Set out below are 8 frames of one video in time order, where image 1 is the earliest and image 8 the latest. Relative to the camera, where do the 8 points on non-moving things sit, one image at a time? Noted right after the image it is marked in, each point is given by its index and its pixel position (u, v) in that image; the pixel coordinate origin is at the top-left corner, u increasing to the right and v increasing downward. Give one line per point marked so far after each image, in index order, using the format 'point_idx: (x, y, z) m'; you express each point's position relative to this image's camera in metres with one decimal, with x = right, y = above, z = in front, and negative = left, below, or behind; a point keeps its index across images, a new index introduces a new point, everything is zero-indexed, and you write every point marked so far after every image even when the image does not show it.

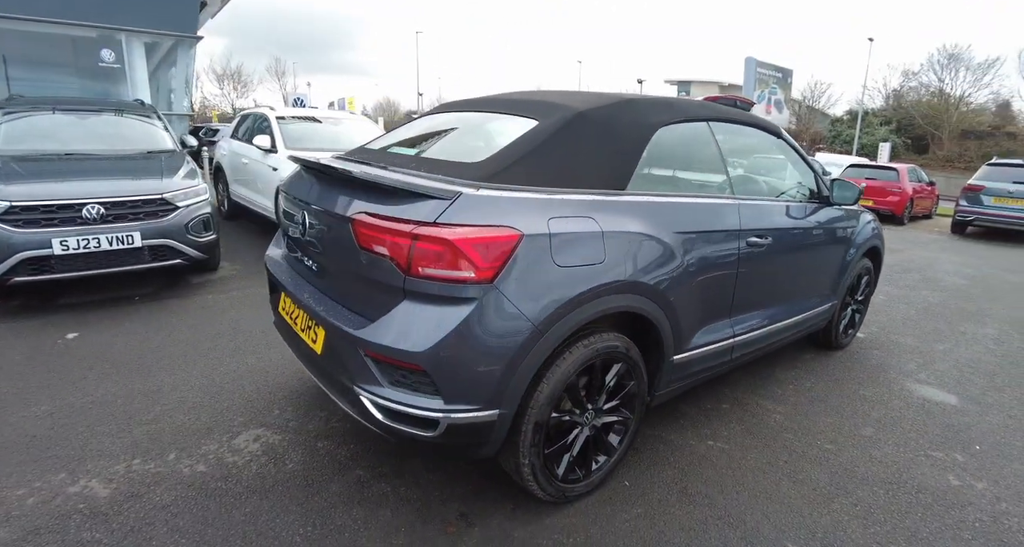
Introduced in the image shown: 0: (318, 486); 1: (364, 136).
0: (-0.8, -0.9, +2.1) m
1: (-2.0, +1.9, +7.1) m
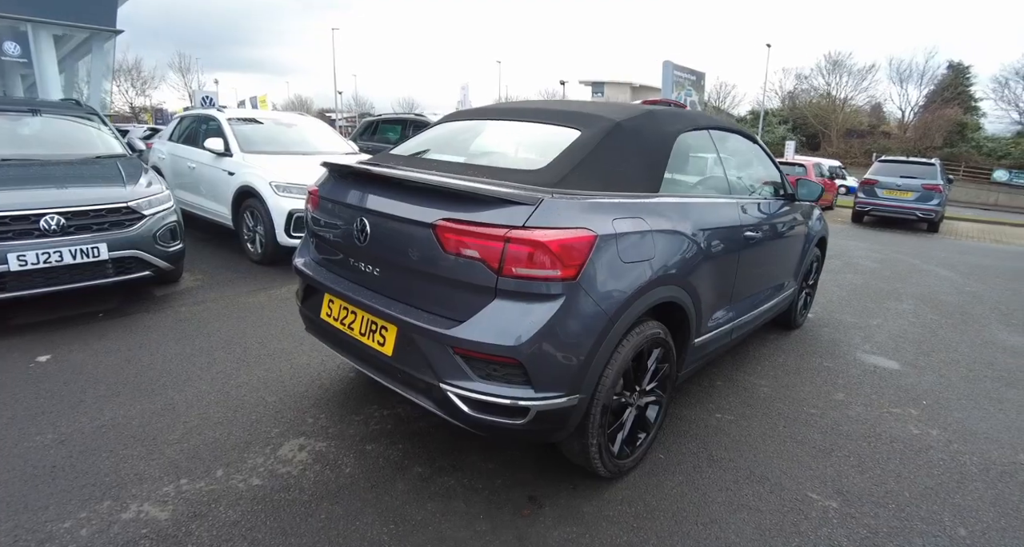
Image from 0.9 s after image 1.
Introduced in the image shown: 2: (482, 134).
0: (-0.5, -0.9, +2.1) m
1: (-2.6, +1.8, +6.9) m
2: (-0.1, +0.7, +2.6) m
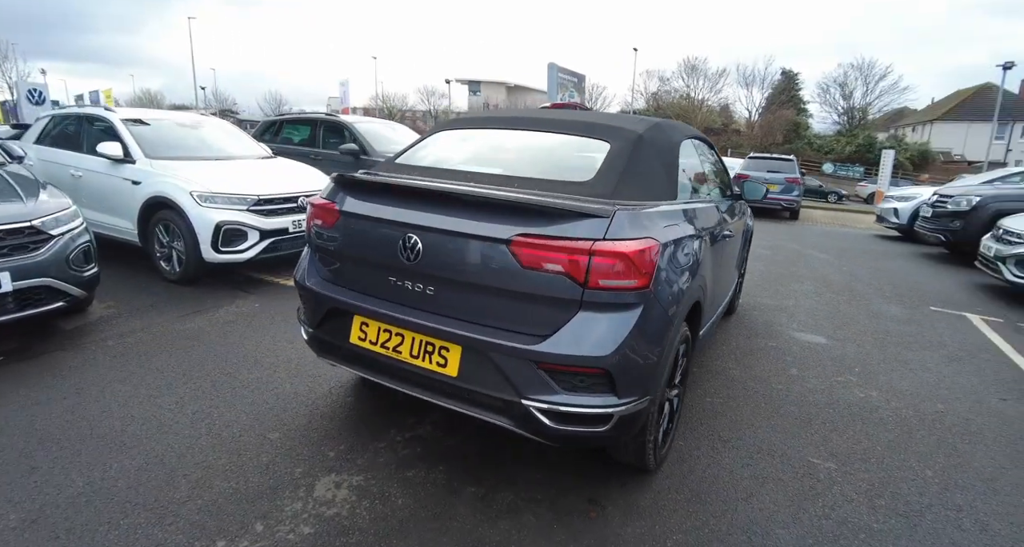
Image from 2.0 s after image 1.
0: (-0.2, -0.9, +2.0) m
1: (-3.4, +1.6, +6.2) m
2: (-0.1, +0.7, +2.6) m
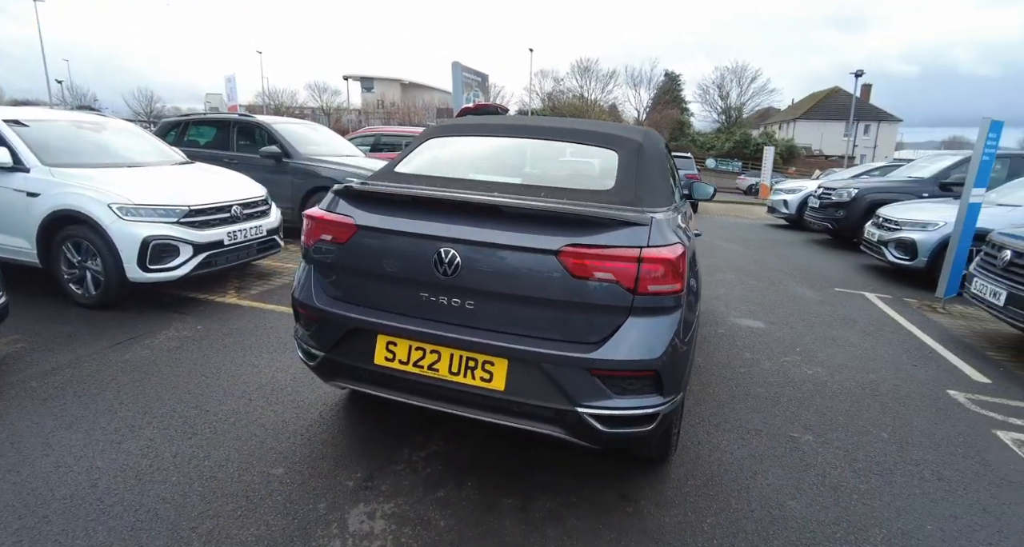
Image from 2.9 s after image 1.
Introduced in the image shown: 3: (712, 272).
0: (-0.1, -1.0, +2.0) m
1: (-4.1, +1.4, +5.5) m
2: (-0.1, +0.6, +2.6) m
3: (+2.7, 0.0, +6.8) m
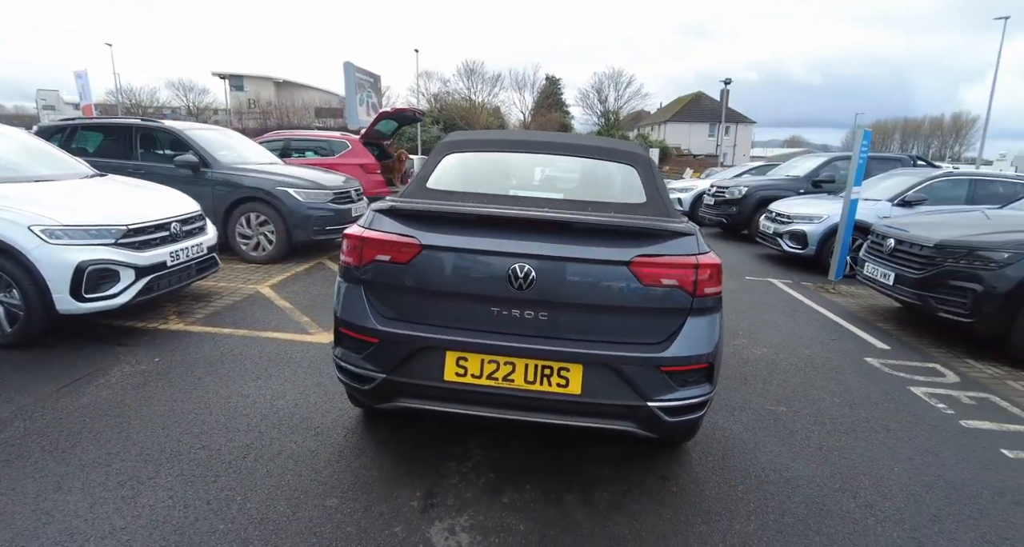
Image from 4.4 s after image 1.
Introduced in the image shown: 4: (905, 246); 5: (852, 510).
0: (+0.2, -1.0, +2.1) m
1: (-4.5, +1.1, +4.8) m
2: (0.0, +0.6, +2.7) m
3: (+2.0, +0.1, +7.4) m
4: (+3.9, +0.3, +5.0) m
5: (+1.6, -1.1, +2.4) m
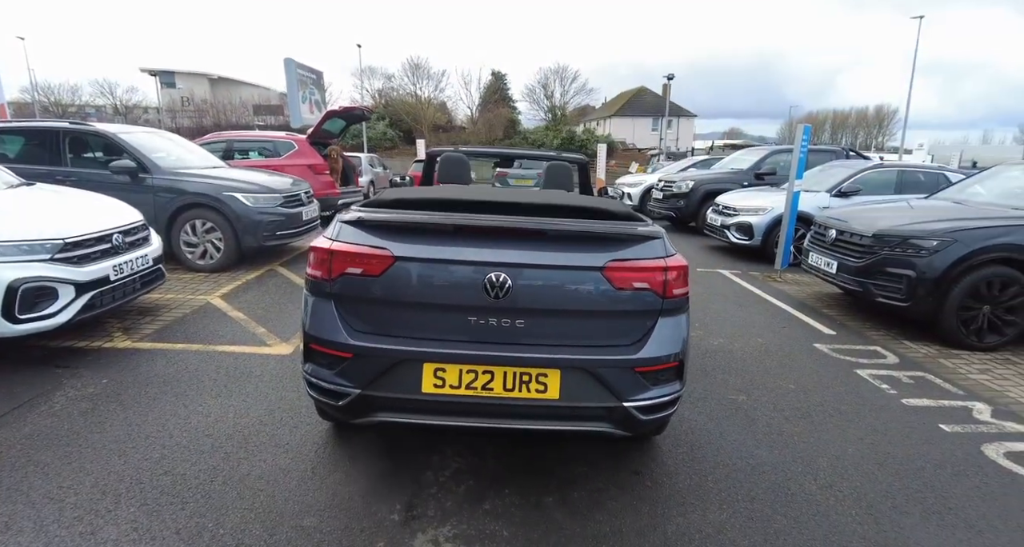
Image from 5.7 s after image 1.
0: (+0.2, -1.1, +2.2) m
1: (-4.9, +1.0, +4.4) m
2: (-0.1, +0.5, +2.7) m
3: (+1.4, +0.2, +7.6) m
4: (+3.5, +0.4, +5.4) m
5: (+1.5, -1.1, +2.5) m
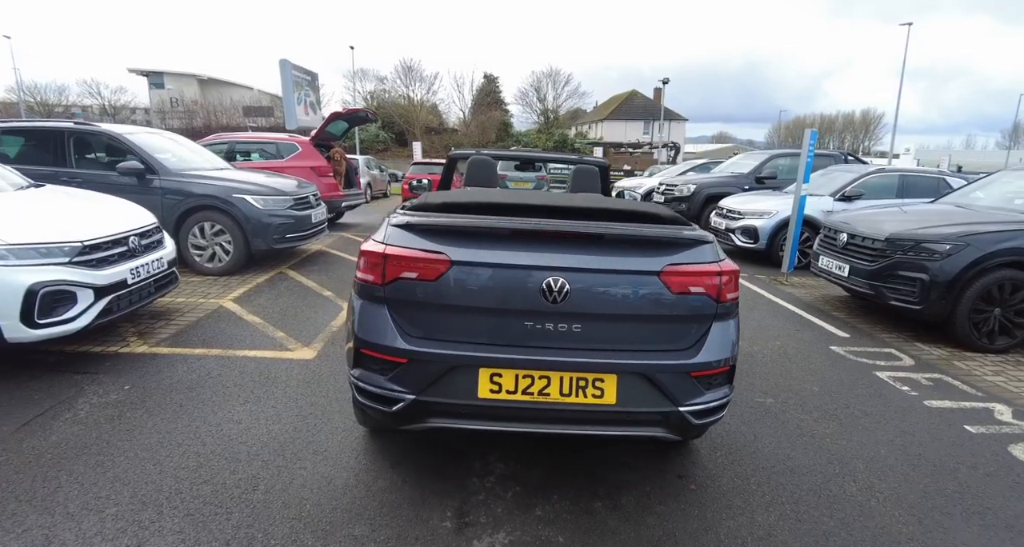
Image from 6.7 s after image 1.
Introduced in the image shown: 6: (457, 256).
0: (+0.4, -1.1, +2.1) m
1: (-4.7, +0.9, +4.3) m
2: (+0.1, +0.5, +2.7) m
3: (+1.5, +0.1, +7.6) m
4: (+3.7, +0.4, +5.4) m
5: (+1.7, -1.1, +2.5) m
6: (-0.2, +0.1, +2.1) m
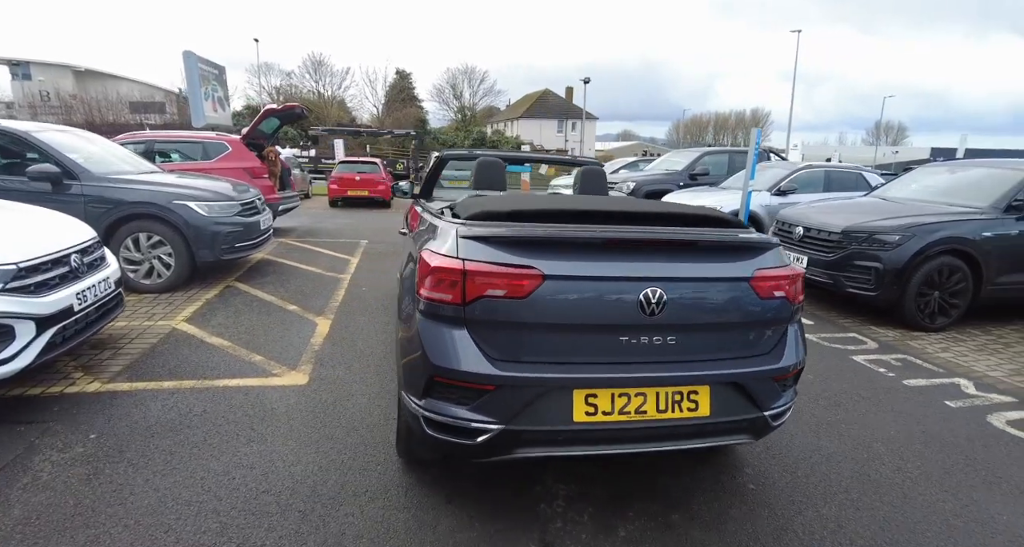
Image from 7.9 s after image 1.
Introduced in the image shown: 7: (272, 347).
0: (+0.8, -1.1, +2.1) m
1: (-4.7, +0.7, +3.4) m
2: (+0.3, +0.5, +2.6) m
3: (+1.0, +0.1, +7.6) m
4: (+3.5, +0.5, +5.8) m
5: (+2.0, -1.1, +2.7) m
6: (+0.1, 0.0, +1.9) m
7: (-2.0, -0.6, +4.2) m
